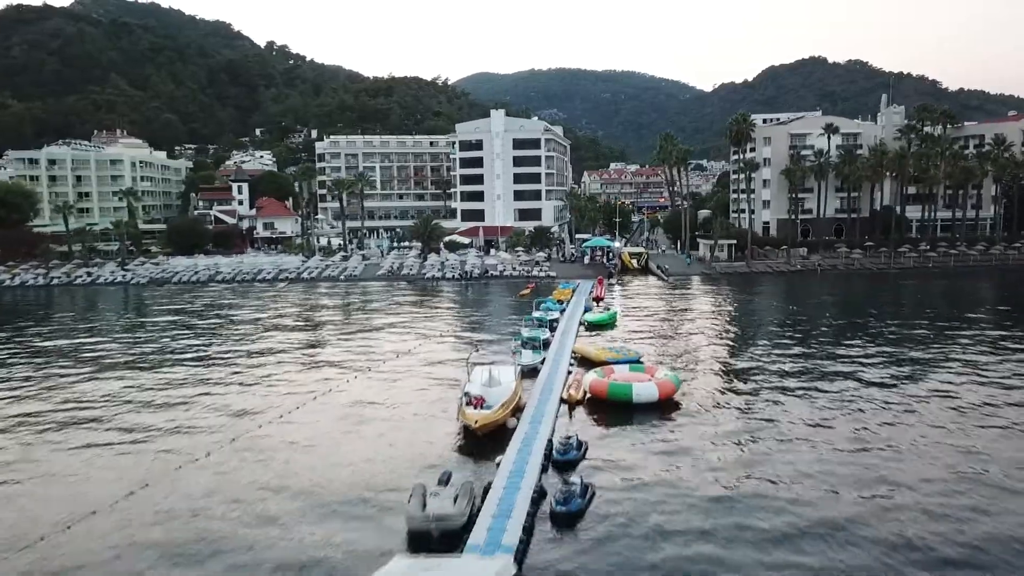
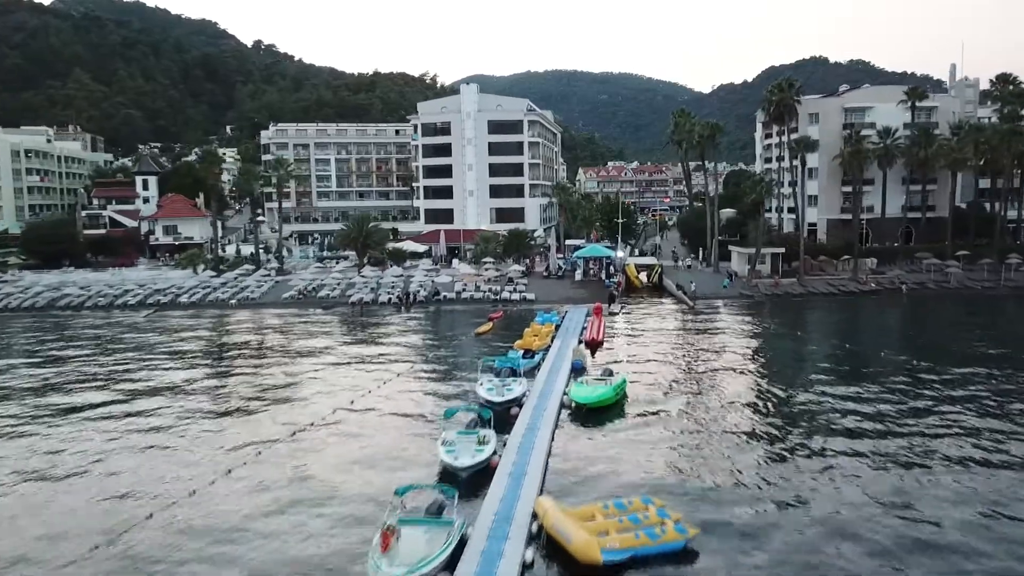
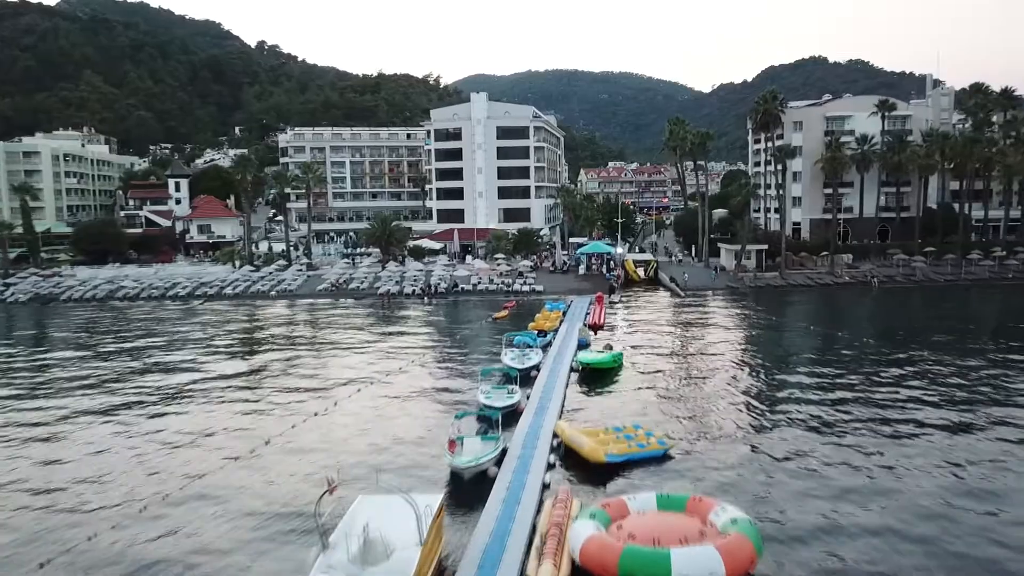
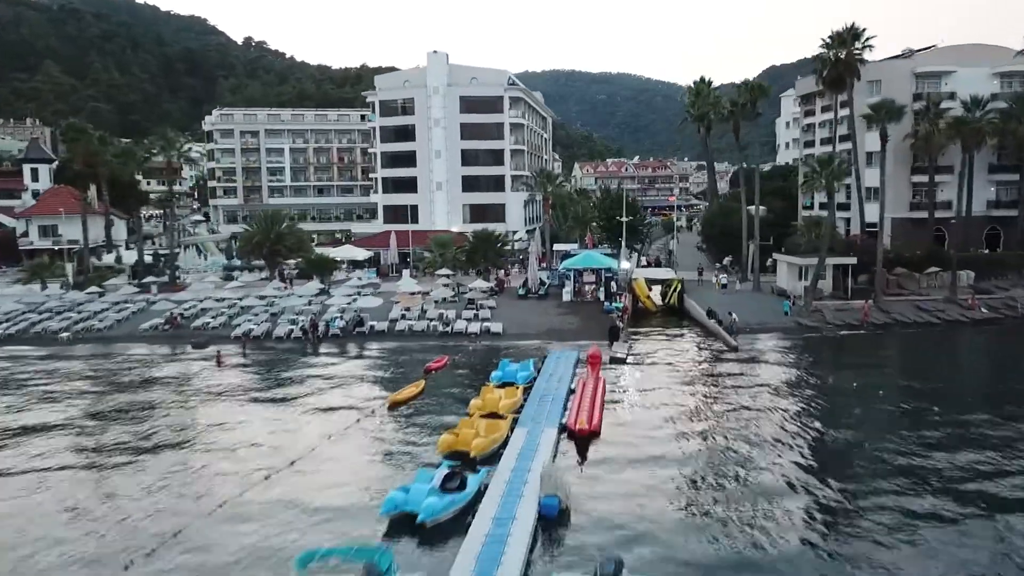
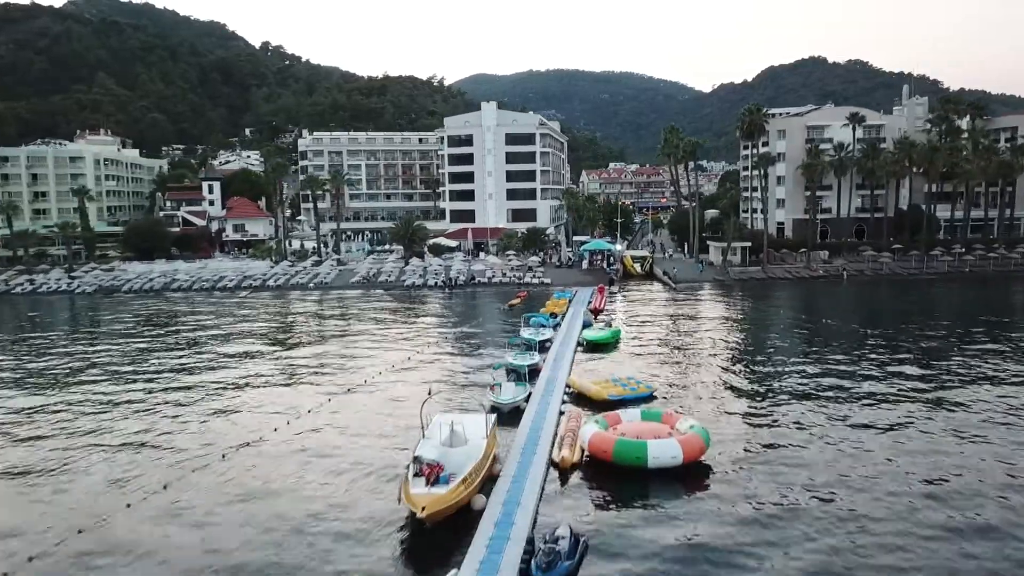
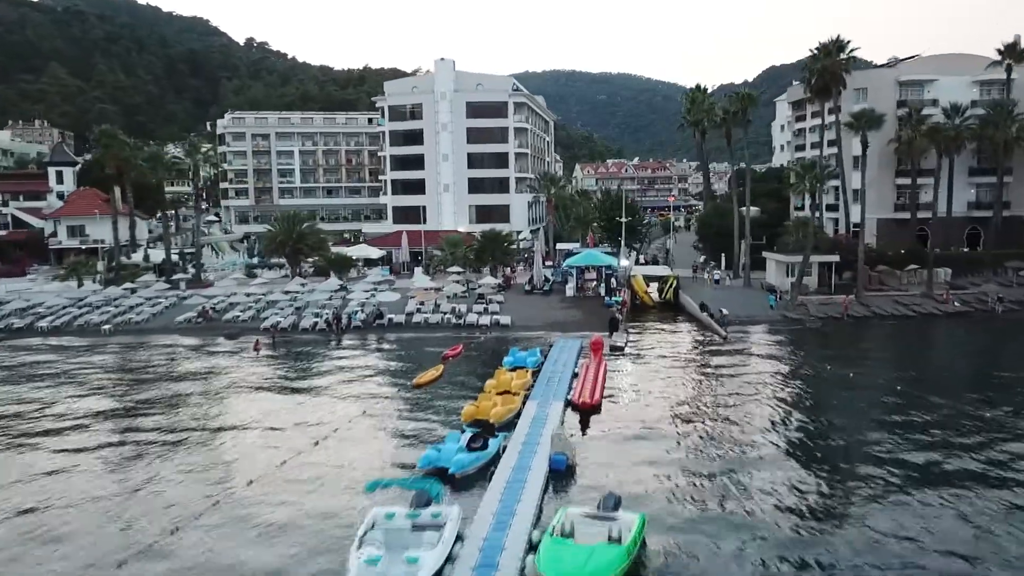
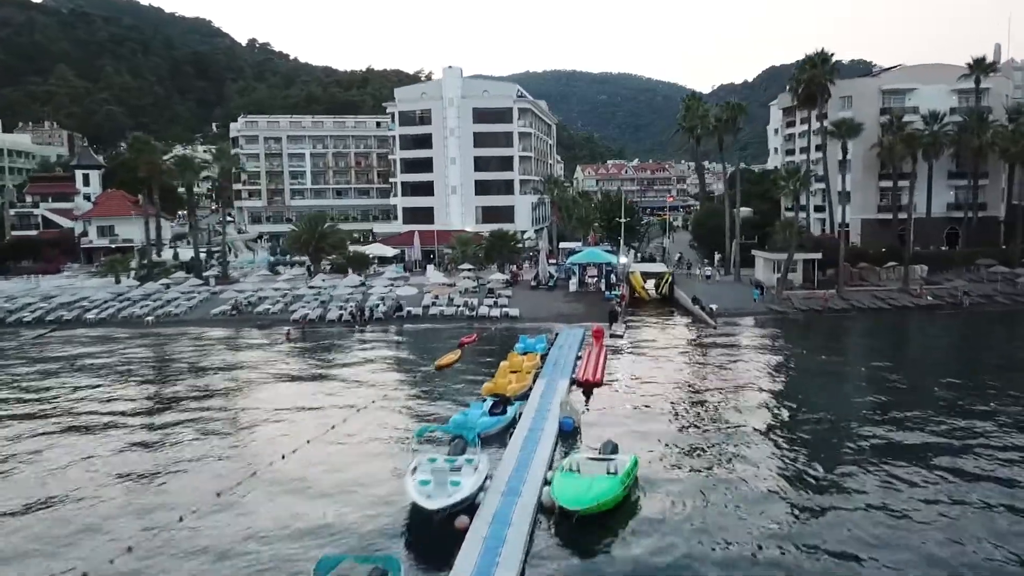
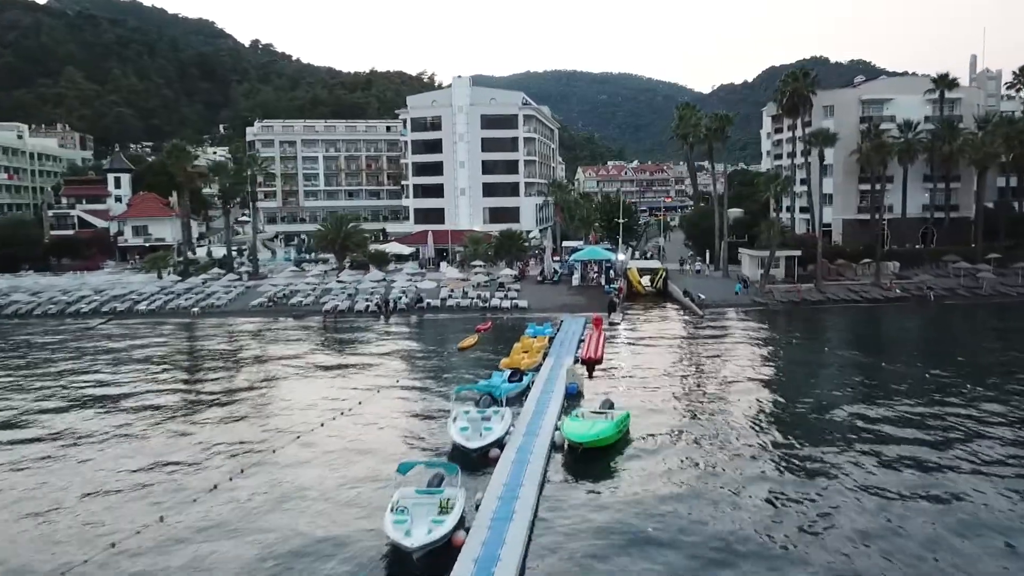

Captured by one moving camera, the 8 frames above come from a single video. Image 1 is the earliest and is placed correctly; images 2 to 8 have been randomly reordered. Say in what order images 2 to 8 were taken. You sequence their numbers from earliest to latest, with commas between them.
5, 3, 2, 8, 7, 6, 4
